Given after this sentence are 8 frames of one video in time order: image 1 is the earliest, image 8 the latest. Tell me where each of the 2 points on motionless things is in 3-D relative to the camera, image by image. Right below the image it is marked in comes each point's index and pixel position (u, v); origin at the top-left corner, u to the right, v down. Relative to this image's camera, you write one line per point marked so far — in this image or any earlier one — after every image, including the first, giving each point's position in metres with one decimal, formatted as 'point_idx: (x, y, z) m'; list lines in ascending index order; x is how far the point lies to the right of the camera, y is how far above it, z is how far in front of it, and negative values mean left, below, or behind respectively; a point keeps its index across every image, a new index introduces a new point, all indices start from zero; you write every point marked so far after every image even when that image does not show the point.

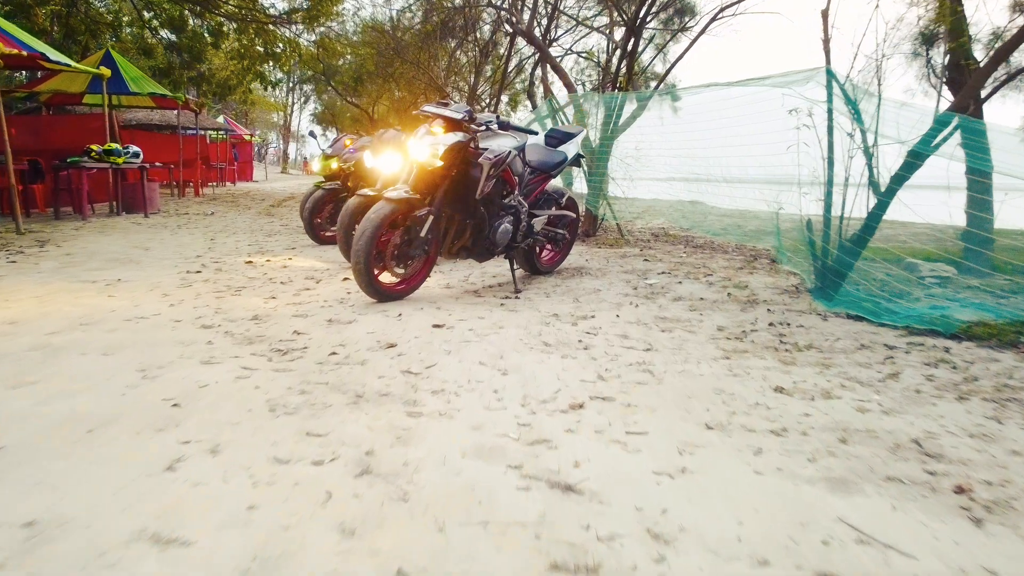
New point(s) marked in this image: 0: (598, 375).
0: (+0.3, -0.3, +2.8) m
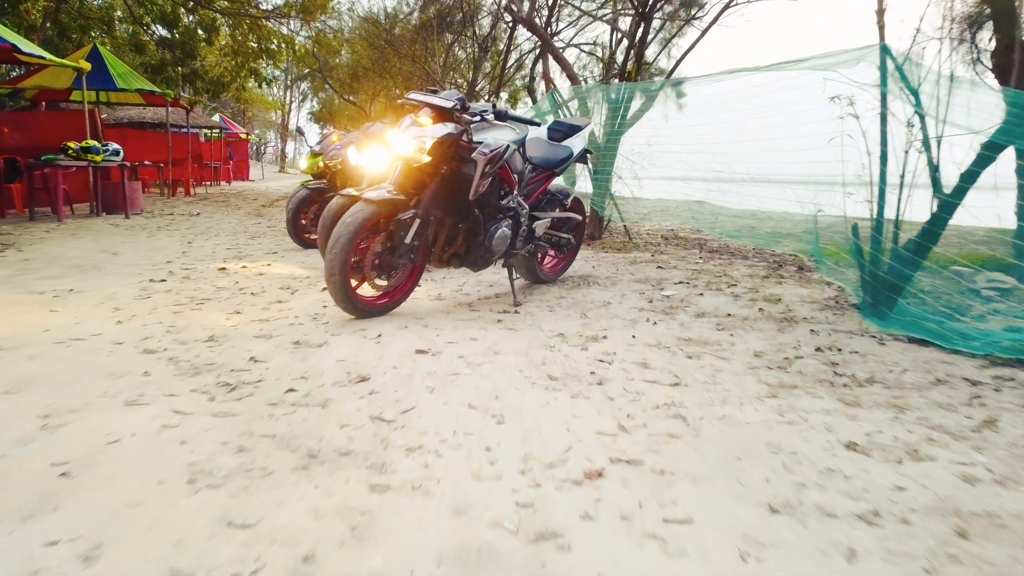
0: (+0.3, -0.4, +2.2) m
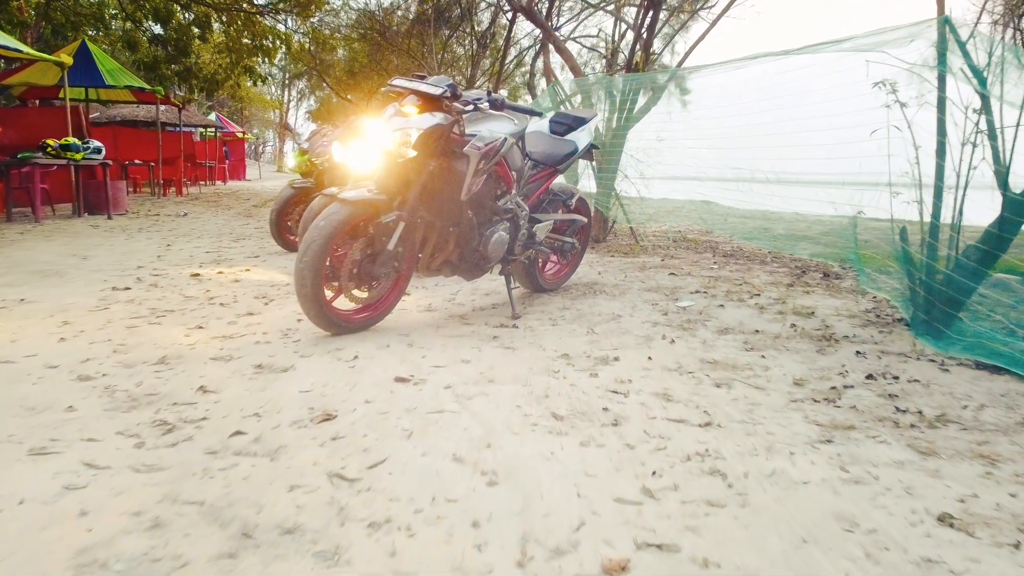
0: (+0.3, -0.4, +1.7) m
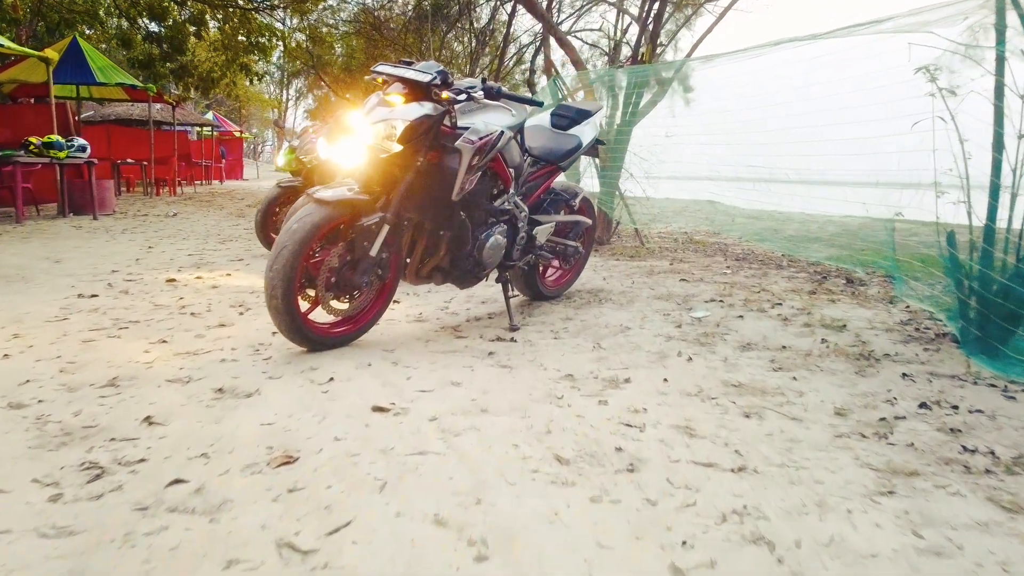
0: (+0.3, -0.5, +1.4) m
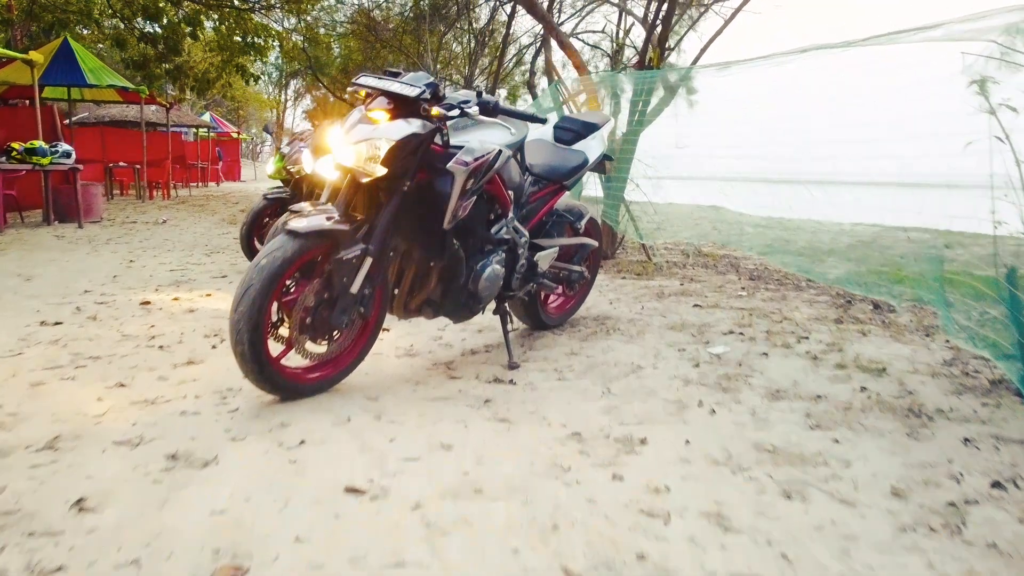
0: (+0.3, -0.6, +1.0) m
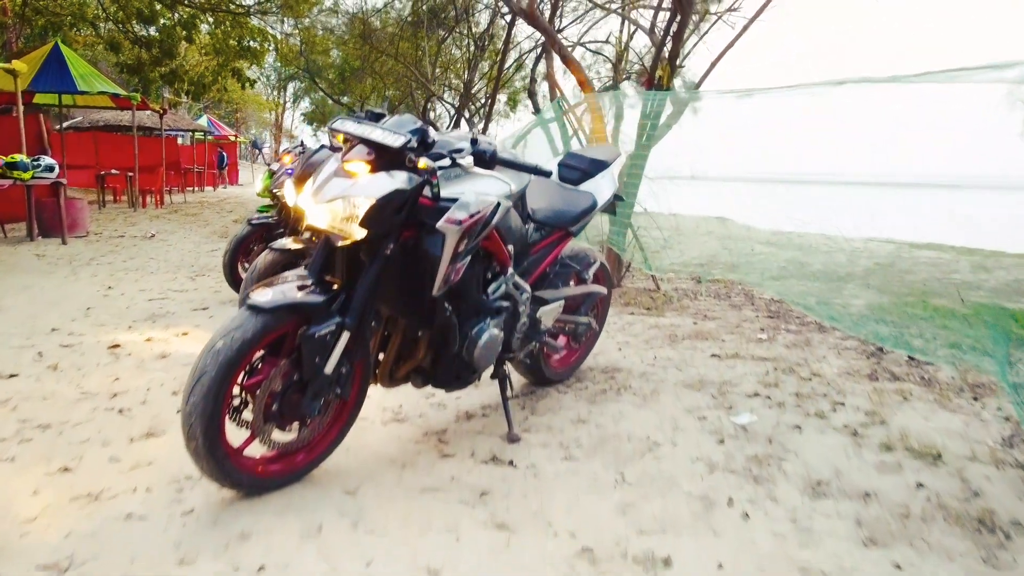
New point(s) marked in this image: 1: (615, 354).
0: (+0.3, -0.8, +0.7) m
1: (+0.5, -0.3, +4.0) m
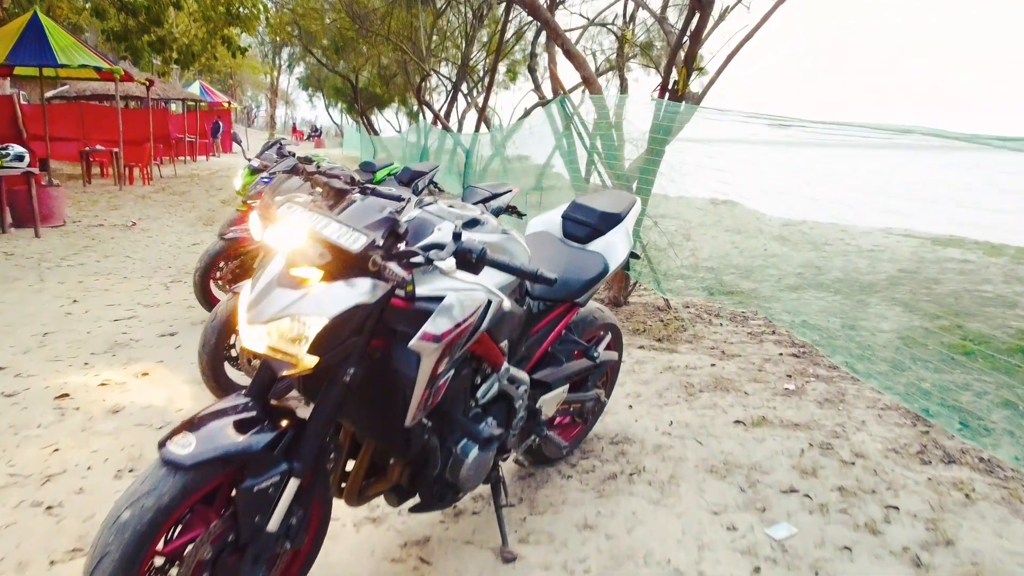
0: (+0.2, -1.2, +0.2) m
1: (+0.5, -0.5, +3.5) m
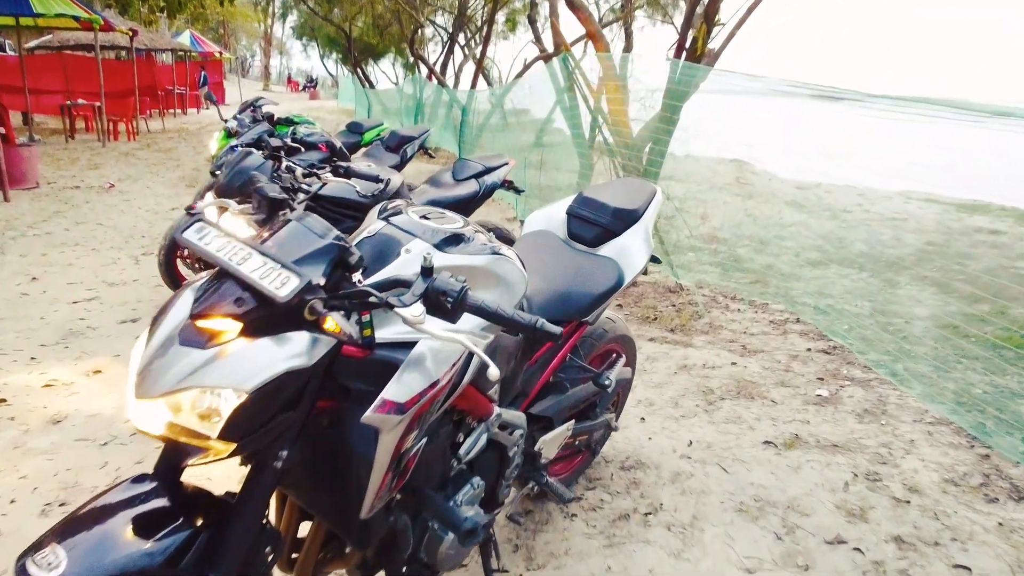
0: (+0.2, -1.4, -0.2) m
1: (+0.5, -0.5, +3.0) m
